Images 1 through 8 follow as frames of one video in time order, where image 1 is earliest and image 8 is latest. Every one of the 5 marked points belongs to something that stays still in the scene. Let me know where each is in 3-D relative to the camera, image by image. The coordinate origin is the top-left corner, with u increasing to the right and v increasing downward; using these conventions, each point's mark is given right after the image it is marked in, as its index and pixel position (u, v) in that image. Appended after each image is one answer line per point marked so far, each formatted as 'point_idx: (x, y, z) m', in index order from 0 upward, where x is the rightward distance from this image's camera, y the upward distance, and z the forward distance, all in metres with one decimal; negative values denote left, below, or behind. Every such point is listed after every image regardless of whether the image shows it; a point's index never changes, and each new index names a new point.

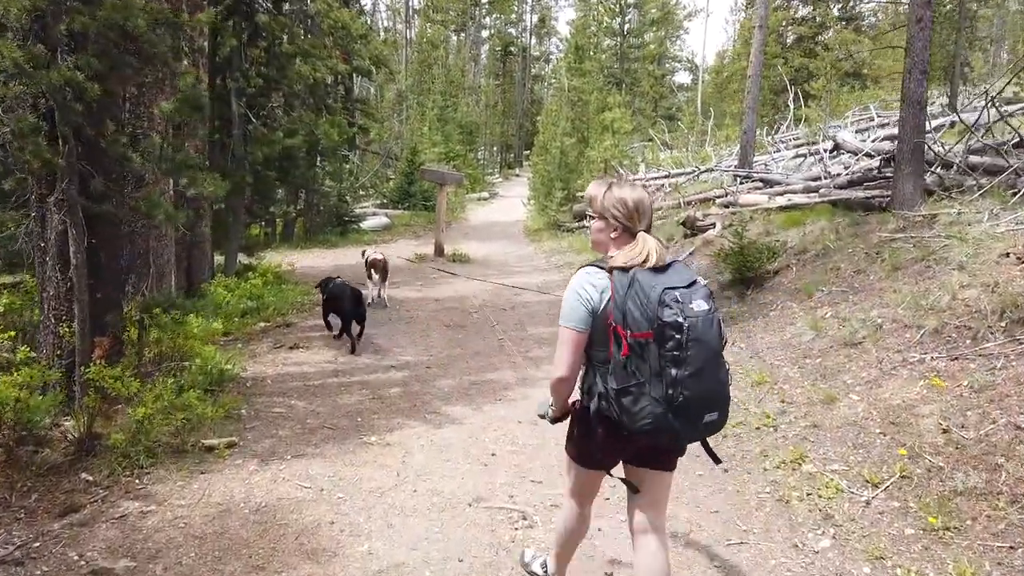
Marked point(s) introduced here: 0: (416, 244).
0: (-2.3, +1.1, +18.2) m
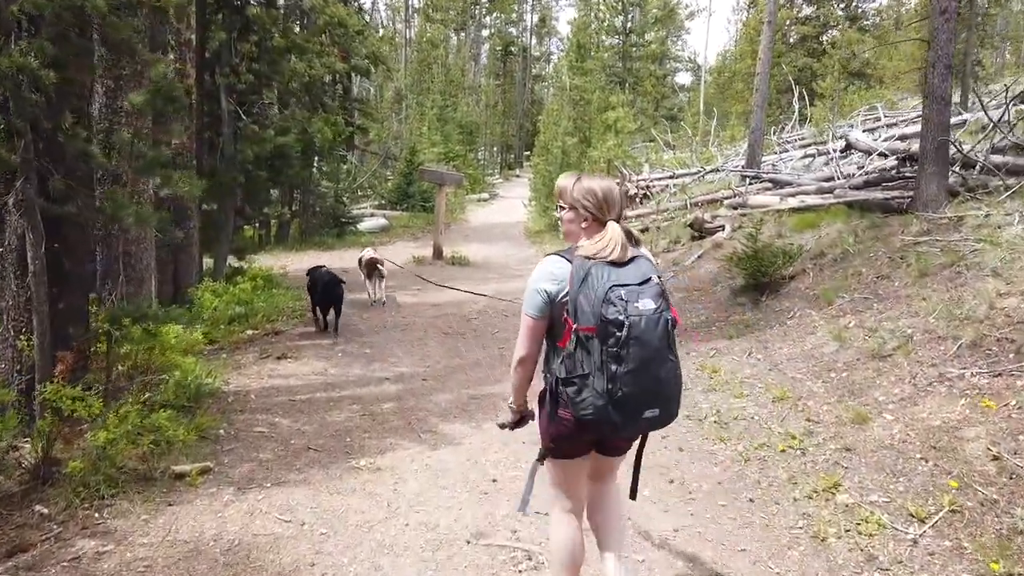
0: (-2.3, +1.0, +17.7) m
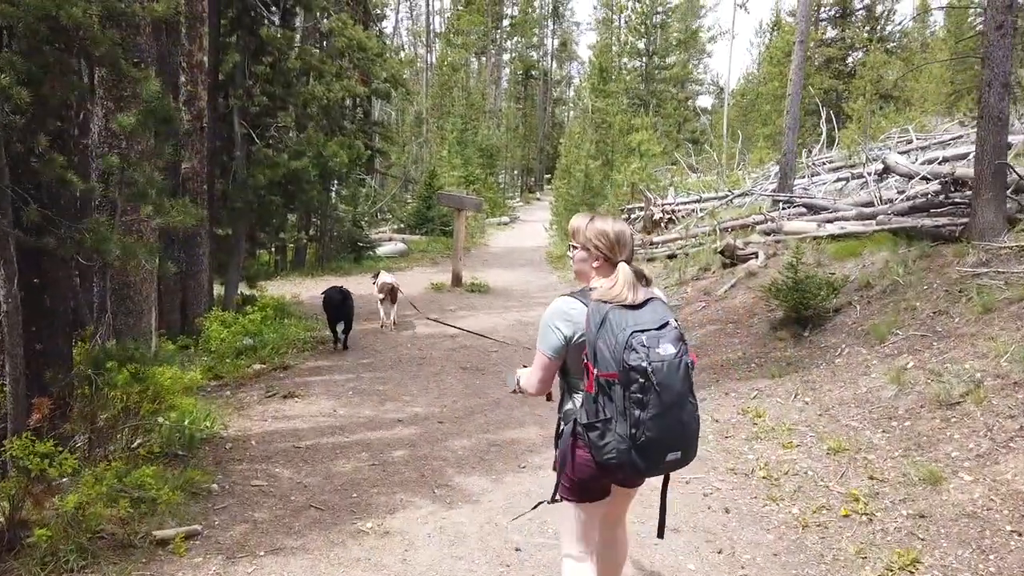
0: (-1.8, +0.4, +17.3) m
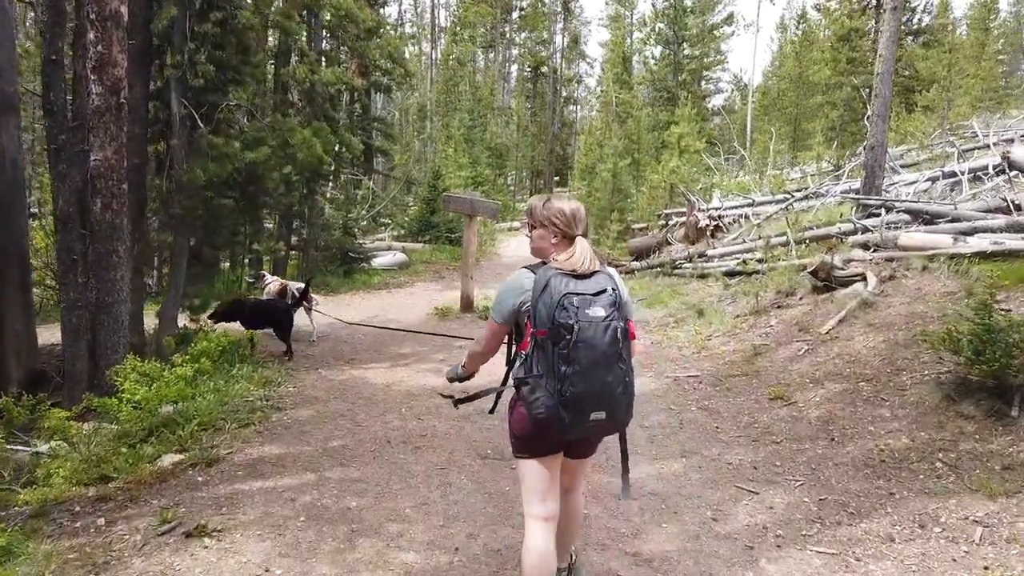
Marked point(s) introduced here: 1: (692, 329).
0: (-1.4, 0.0, +14.5) m
1: (+2.4, -0.6, +10.0) m
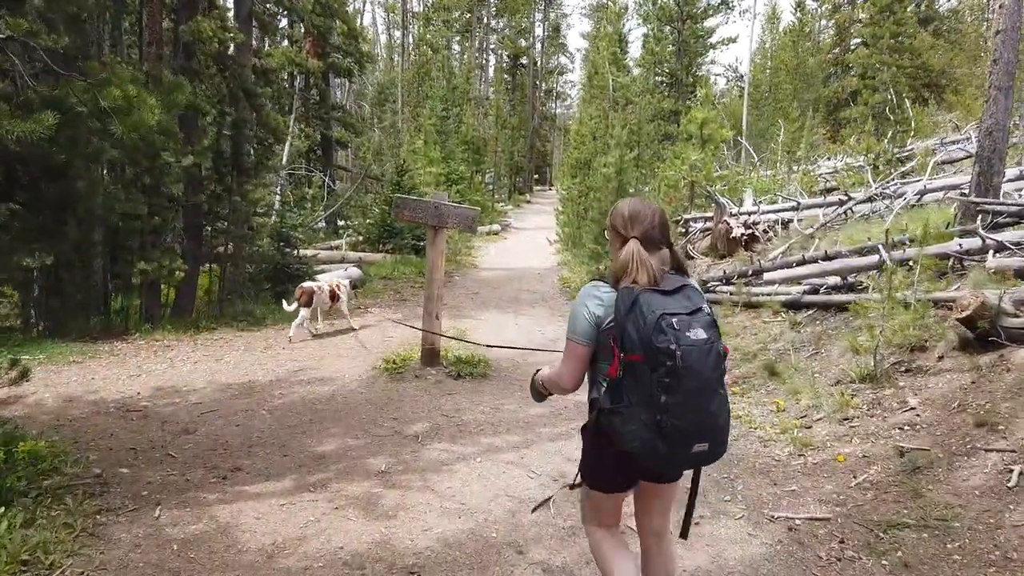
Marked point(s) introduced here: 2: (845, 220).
0: (-1.7, -0.5, +11.0) m
1: (+2.3, -1.0, +6.6) m
2: (+5.1, +1.0, +11.5) m
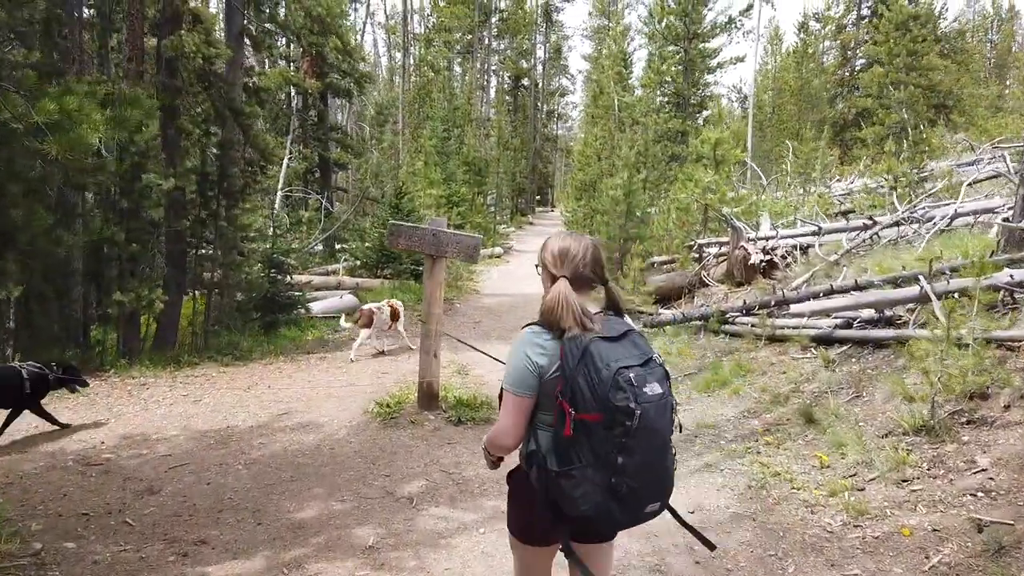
0: (-1.6, -0.9, +10.3) m
1: (+2.3, -1.3, +5.9) m
2: (+5.1, +0.6, +10.8) m
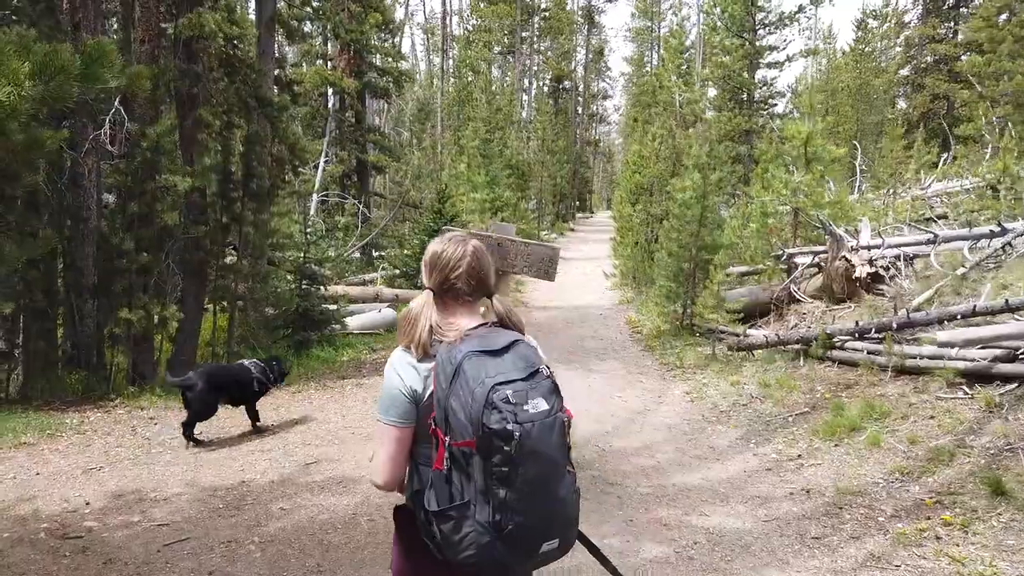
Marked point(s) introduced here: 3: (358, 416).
0: (-0.9, -1.1, +8.9) m
1: (+2.9, -1.5, +4.3) m
2: (+5.9, +0.4, +9.1) m
3: (-1.6, -1.3, +7.6) m
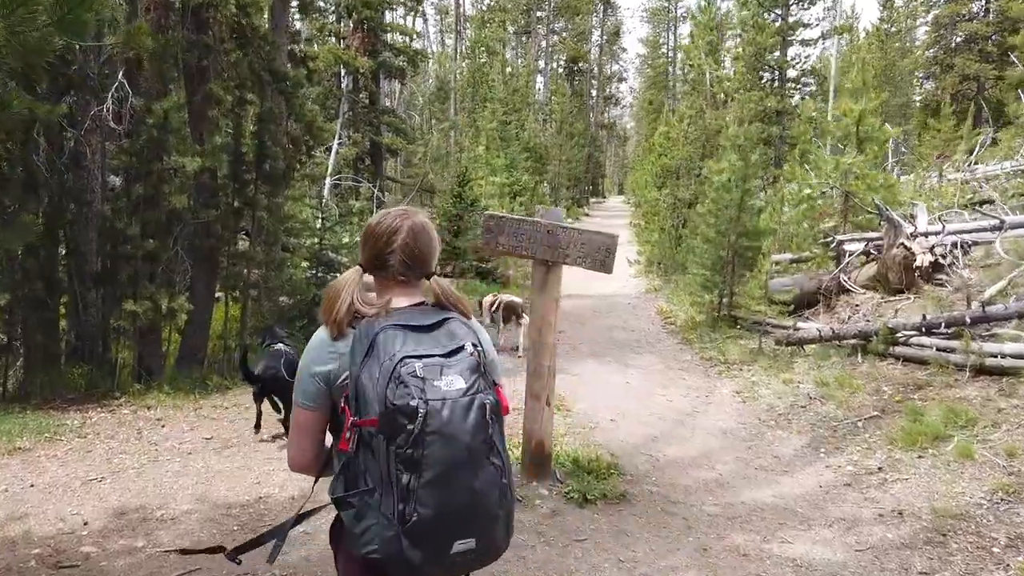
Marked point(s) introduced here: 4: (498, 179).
0: (-0.5, -1.0, +8.3) m
1: (+3.2, -1.5, +3.6) m
2: (+6.3, +0.5, +8.3) m
3: (-1.2, -1.2, +7.0) m
4: (-0.4, +2.8, +19.5) m
